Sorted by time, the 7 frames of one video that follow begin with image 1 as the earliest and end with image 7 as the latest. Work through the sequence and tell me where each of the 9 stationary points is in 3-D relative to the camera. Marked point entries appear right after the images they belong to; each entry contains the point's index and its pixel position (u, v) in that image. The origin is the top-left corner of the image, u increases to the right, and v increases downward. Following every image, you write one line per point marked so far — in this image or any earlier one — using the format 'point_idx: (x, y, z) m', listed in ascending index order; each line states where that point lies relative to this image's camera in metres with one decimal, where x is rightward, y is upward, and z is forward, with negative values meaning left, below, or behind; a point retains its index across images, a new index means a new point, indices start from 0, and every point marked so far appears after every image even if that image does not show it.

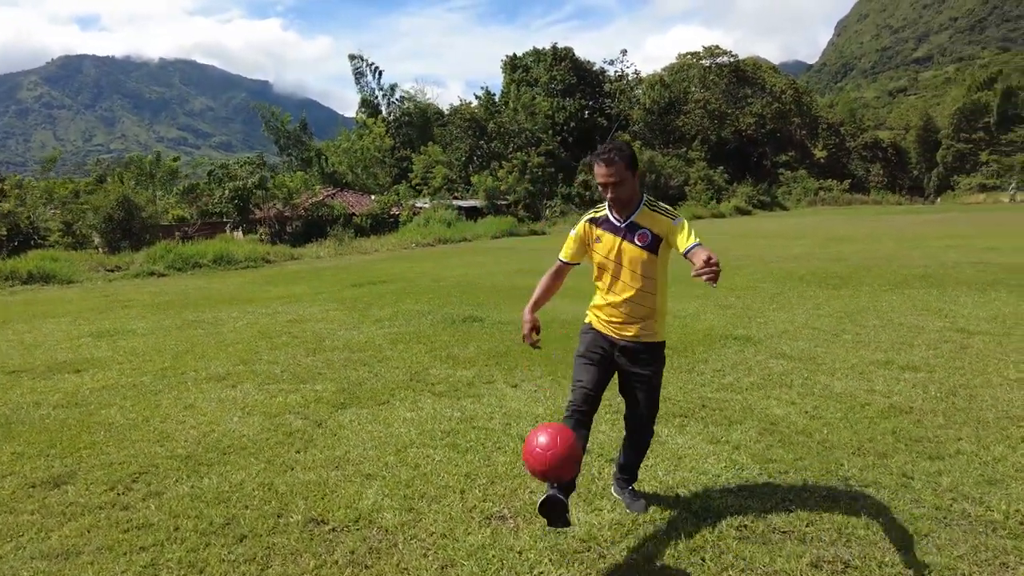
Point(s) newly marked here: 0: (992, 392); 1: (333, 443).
0: (+4.0, -0.9, +5.5) m
1: (-1.4, -1.2, +5.1) m
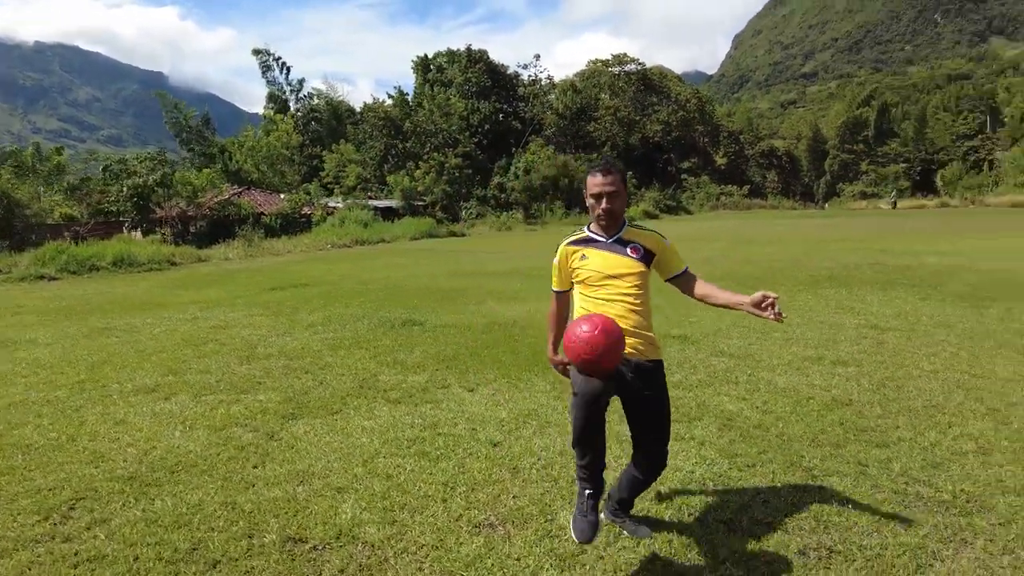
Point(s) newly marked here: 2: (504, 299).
0: (+3.7, -0.9, +6.0) m
1: (-1.6, -1.3, +4.9) m
2: (-0.1, -0.2, +11.3) m
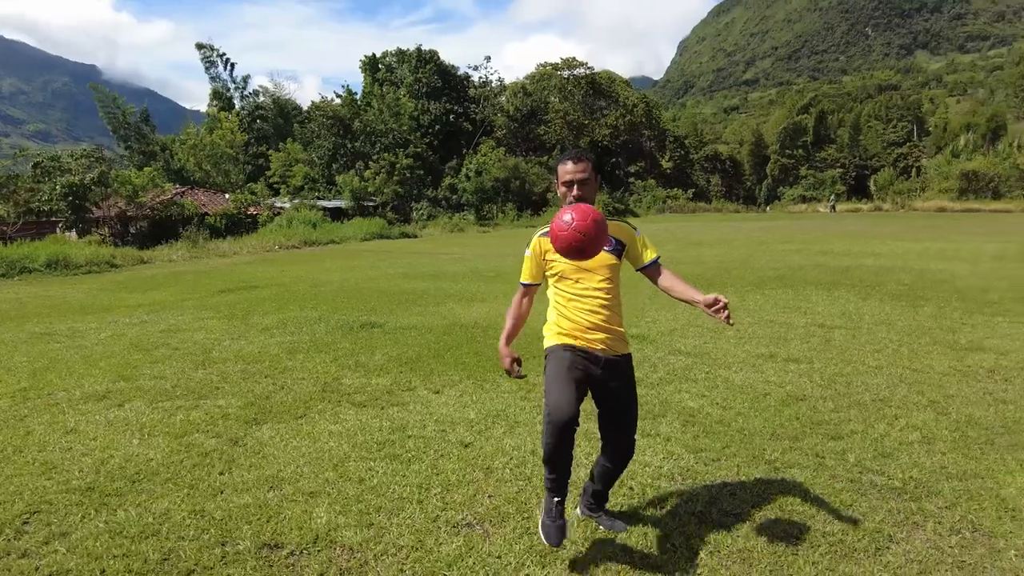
0: (+3.4, -0.9, +6.3) m
1: (-1.8, -1.3, +4.8) m
2: (-0.9, -0.2, +11.3) m
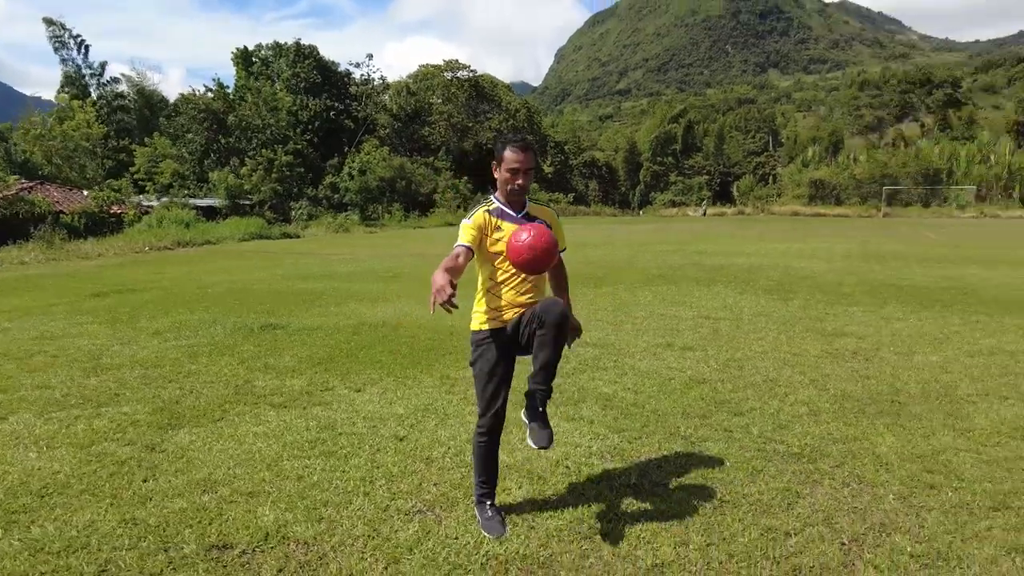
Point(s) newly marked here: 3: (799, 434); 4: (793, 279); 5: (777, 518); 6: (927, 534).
0: (+2.6, -0.8, +7.1) m
1: (-2.3, -1.3, +4.6) m
2: (-2.5, -0.2, +11.2) m
3: (+2.2, -1.1, +4.9) m
4: (+5.7, +0.2, +13.2) m
5: (+1.5, -1.3, +3.7) m
6: (+2.2, -1.3, +3.5) m
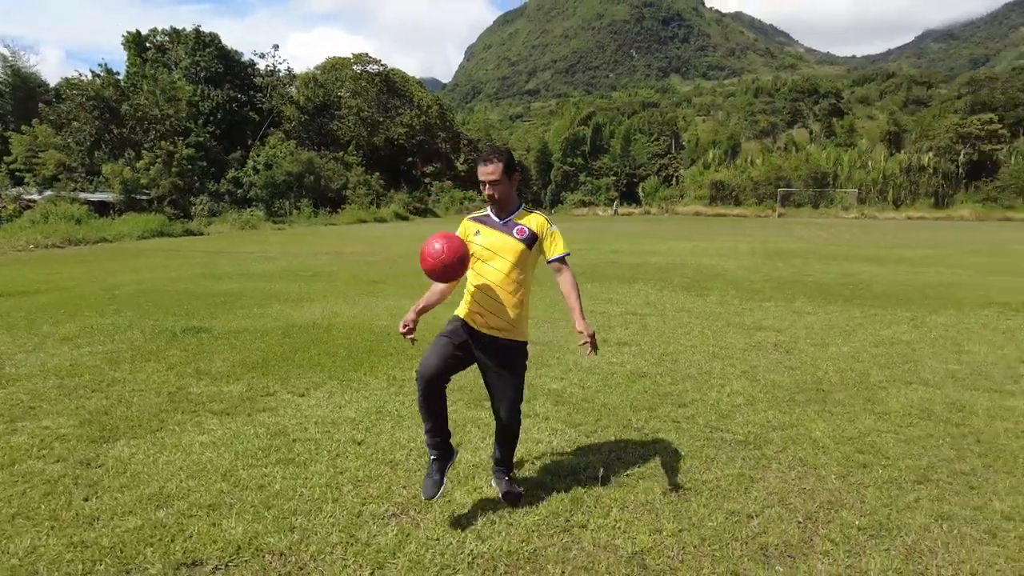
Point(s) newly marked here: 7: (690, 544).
0: (+1.9, -0.8, +7.4) m
1: (-2.5, -1.3, +4.3) m
2: (-3.7, -0.2, +10.8) m
3: (+1.9, -1.1, +5.3) m
4: (+4.2, +0.3, +14.0) m
5: (+1.4, -1.3, +4.0) m
6: (+2.1, -1.3, +3.8) m
7: (+1.0, -1.4, +3.5) m
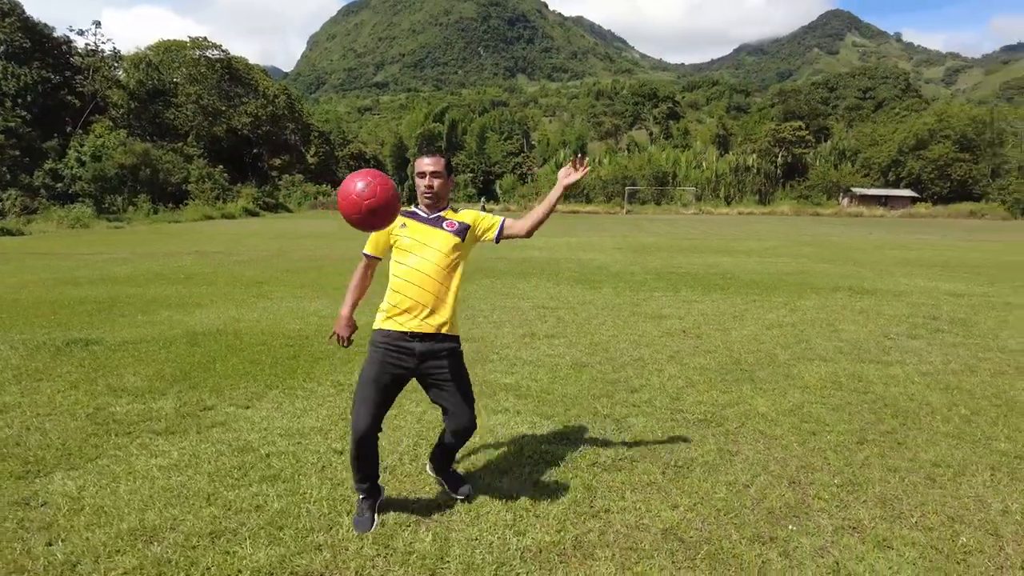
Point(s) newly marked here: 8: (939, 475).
0: (+1.2, -0.7, +7.9) m
1: (-2.4, -1.3, +3.8) m
2: (-5.1, -0.3, +9.8) m
3: (+1.6, -1.0, +5.8) m
4: (+1.8, +0.4, +14.8) m
5: (+1.5, -1.2, +4.4) m
6: (+2.2, -1.2, +4.4) m
7: (+1.2, -1.3, +3.8) m
8: (+2.9, -1.2, +4.3) m
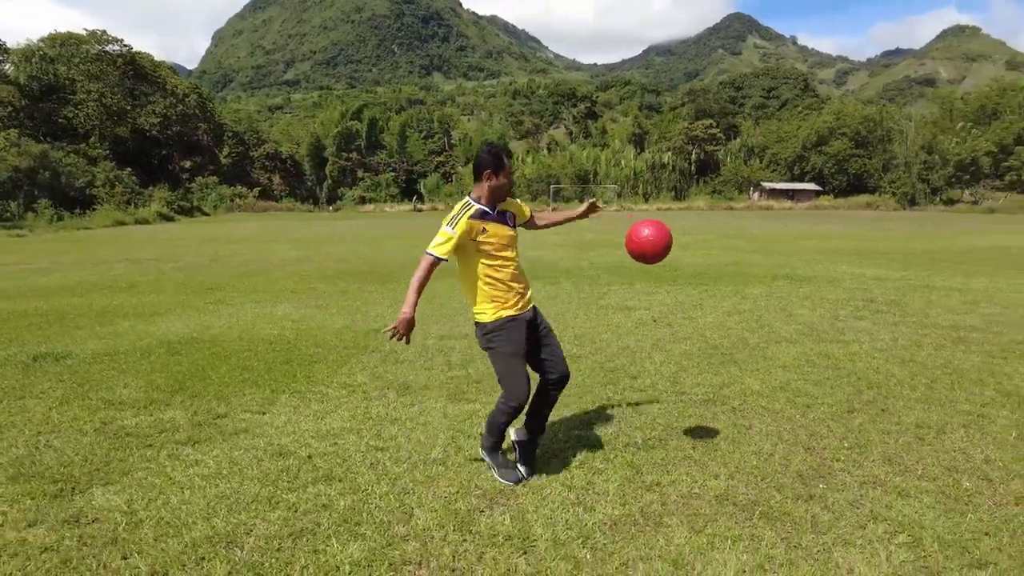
0: (+1.0, -0.6, +8.2) m
1: (-2.0, -1.4, +3.7) m
2: (-5.4, -0.4, +9.4) m
3: (+1.7, -0.9, +6.2) m
4: (+0.7, +0.5, +15.1) m
5: (+1.8, -1.1, +4.8) m
6: (+2.5, -1.1, +4.9) m
7: (+1.5, -1.3, +4.2) m
8: (+3.1, -1.1, +5.0) m
